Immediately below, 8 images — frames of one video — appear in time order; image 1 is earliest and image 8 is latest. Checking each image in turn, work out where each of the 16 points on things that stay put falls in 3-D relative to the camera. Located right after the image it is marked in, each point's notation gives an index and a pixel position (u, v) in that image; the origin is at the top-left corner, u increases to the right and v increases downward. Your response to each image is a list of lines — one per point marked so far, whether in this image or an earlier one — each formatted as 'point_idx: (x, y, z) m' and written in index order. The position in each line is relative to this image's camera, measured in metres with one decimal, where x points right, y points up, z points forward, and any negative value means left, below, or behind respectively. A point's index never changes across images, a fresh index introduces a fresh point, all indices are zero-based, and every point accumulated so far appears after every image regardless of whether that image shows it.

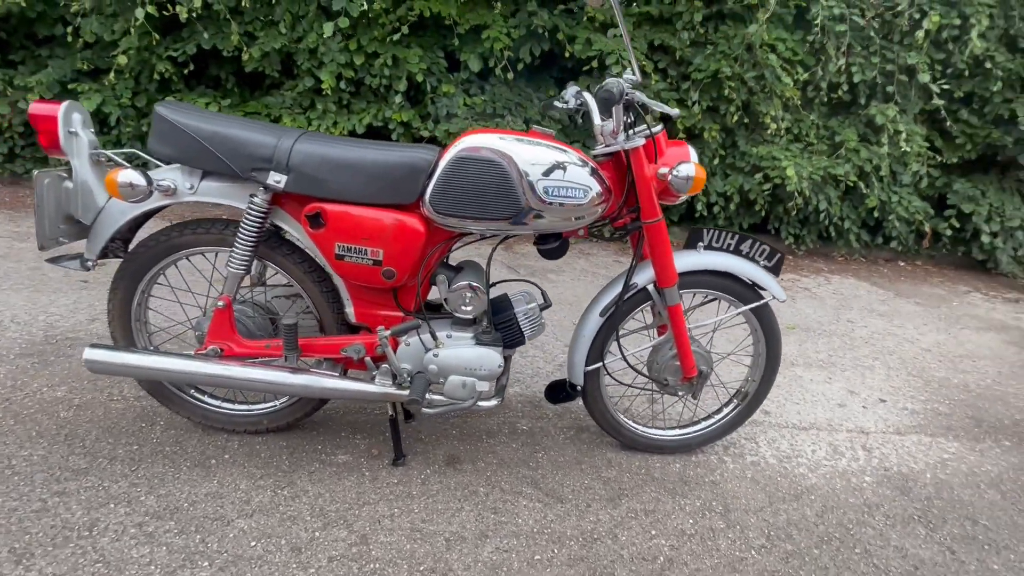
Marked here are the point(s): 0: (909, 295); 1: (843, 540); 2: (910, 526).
0: (+4.2, -0.1, +5.2) m
1: (+1.3, -1.0, +1.9) m
2: (+1.7, -1.0, +2.1) m
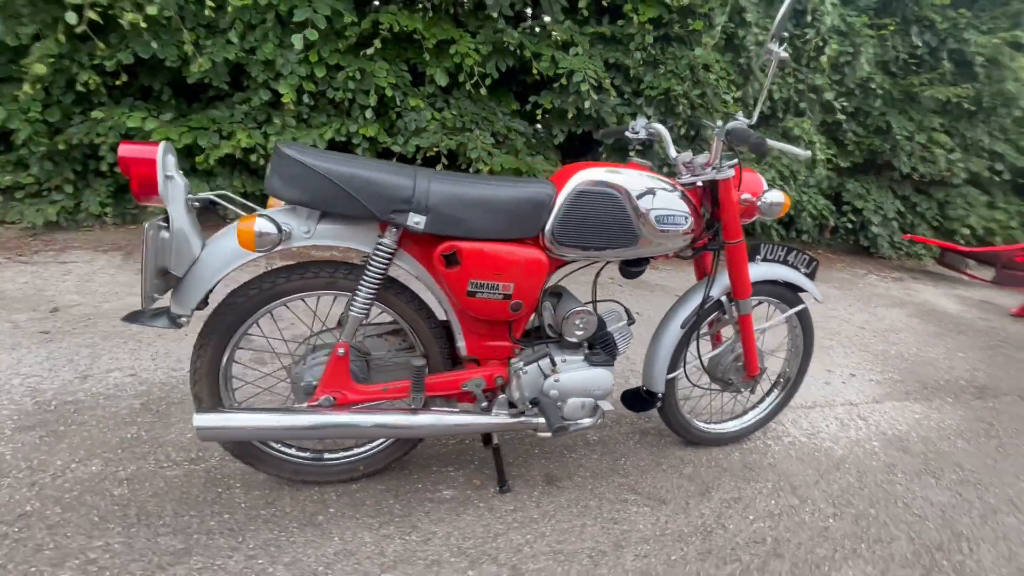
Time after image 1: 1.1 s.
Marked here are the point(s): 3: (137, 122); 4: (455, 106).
0: (+3.9, +0.1, +6.0) m
1: (+1.8, -1.0, +2.3) m
2: (+2.1, -1.0, +2.5) m
3: (-3.5, +1.5, +4.5) m
4: (-0.6, +2.0, +5.2) m
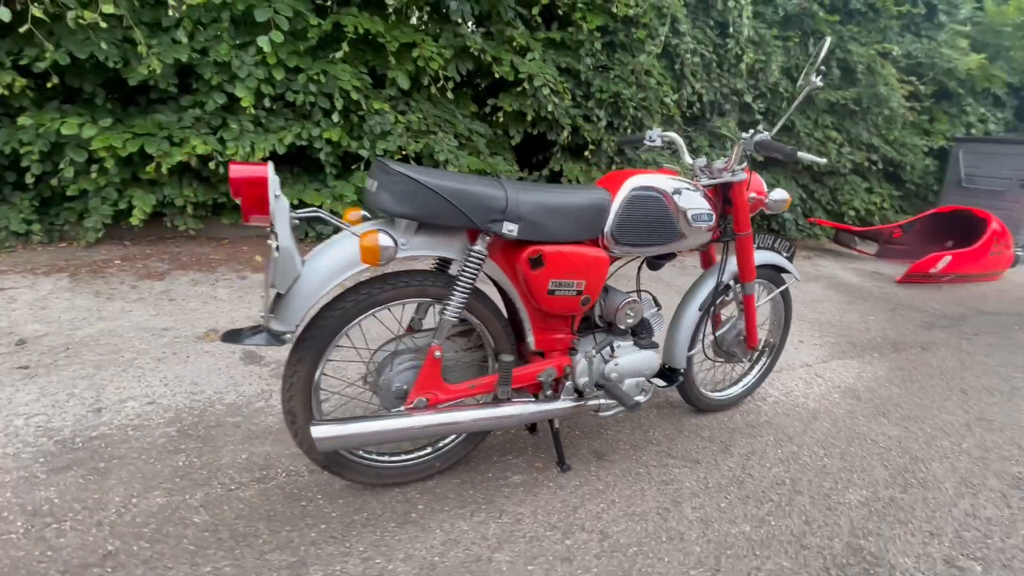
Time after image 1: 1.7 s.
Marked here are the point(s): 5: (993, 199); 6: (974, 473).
0: (+3.4, +0.4, +6.8) m
1: (+2.0, -0.9, +2.8) m
2: (+2.3, -0.8, +3.1) m
3: (-3.7, +1.3, +4.0) m
4: (-1.0, +2.0, +5.2) m
5: (+7.6, +1.5, +7.7) m
6: (+2.5, -1.0, +2.6) m
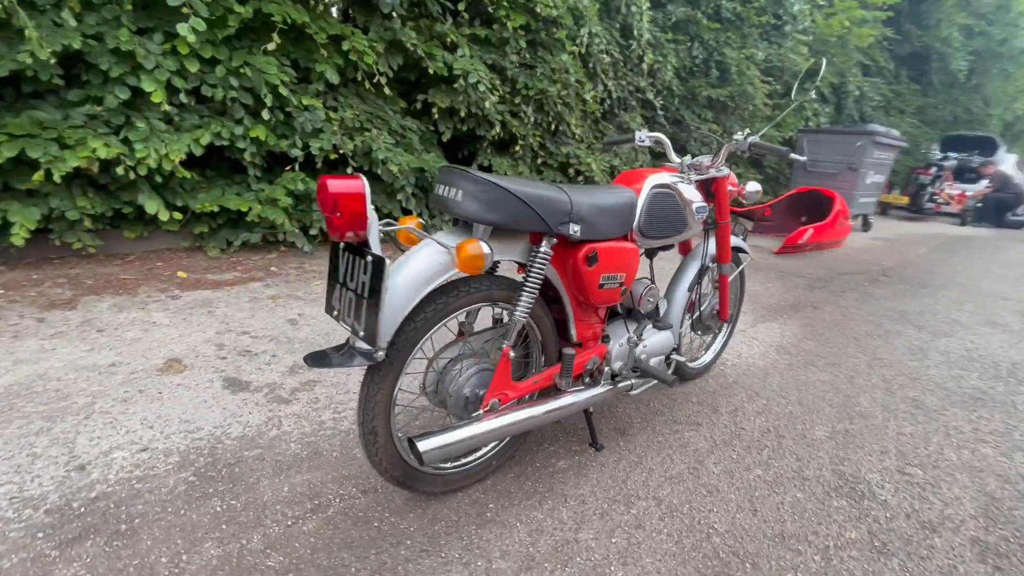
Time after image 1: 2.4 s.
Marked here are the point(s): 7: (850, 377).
0: (+2.4, +0.7, +7.6) m
1: (+2.1, -0.7, +3.4) m
2: (+2.3, -0.6, +3.7) m
3: (-4.0, +1.1, +3.2) m
4: (-1.7, +1.9, +5.0) m
5: (+6.2, +2.1, +9.4) m
6: (+2.6, -0.8, +3.3) m
7: (+2.6, -0.7, +3.6) m
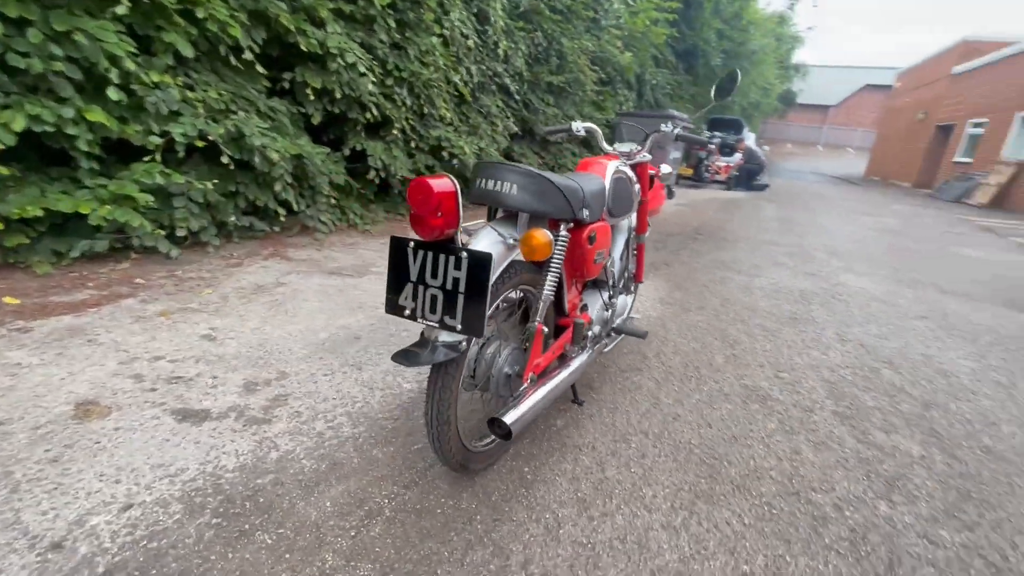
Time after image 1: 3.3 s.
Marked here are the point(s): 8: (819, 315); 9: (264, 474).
0: (+0.3, +1.2, +8.2) m
1: (+1.6, -0.3, +4.3) m
2: (+1.7, -0.2, +4.6) m
3: (-4.1, +0.7, +1.9) m
4: (-2.7, +1.8, +4.3) m
5: (+3.1, +3.1, +11.1) m
6: (+2.1, -0.4, +4.3) m
7: (+2.0, -0.3, +4.6) m
8: (+3.1, -0.3, +4.9) m
9: (-1.1, -0.8, +2.0) m
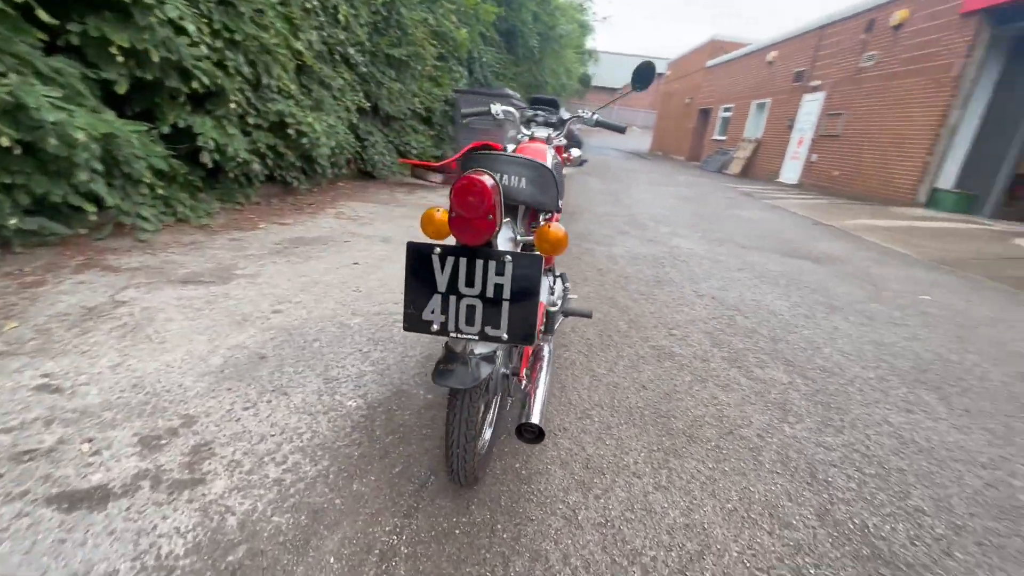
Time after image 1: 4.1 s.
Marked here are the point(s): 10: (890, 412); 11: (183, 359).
0: (-2.0, +1.4, +7.7) m
1: (+0.7, -0.1, +4.6) m
2: (+0.7, 0.0, +4.9) m
3: (-3.9, +0.3, +0.4) m
4: (-3.5, +1.6, +3.0) m
5: (-0.6, +3.6, +11.3) m
6: (+1.2, -0.1, +4.8) m
7: (+0.9, 0.0, +5.0) m
8: (+1.9, +0.1, +5.7) m
9: (-1.0, -0.9, +1.6) m
10: (+2.5, -0.8, +3.1) m
11: (-1.8, -0.4, +2.7) m
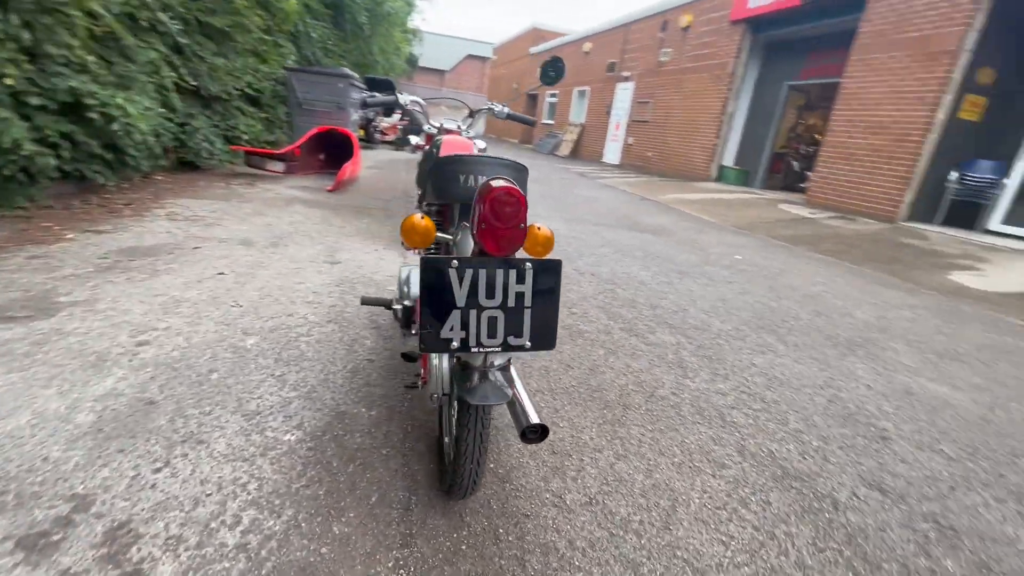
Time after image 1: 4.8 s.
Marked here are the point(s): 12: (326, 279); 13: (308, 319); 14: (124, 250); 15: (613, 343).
0: (-3.9, +1.3, +6.7) m
1: (-0.3, 0.0, +4.6) m
2: (-0.4, +0.1, +5.0) m
3: (-3.3, -0.2, -0.8) m
4: (-3.9, +1.3, +1.7) m
5: (-4.0, +3.7, +10.4) m
6: (+0.1, +0.1, +5.0) m
7: (-0.2, +0.2, +5.1) m
8: (+0.5, +0.4, +6.1) m
9: (-0.8, -1.0, +1.3) m
10: (+1.9, -0.5, +3.9) m
11: (-2.1, -0.6, +2.1) m
12: (-1.6, +0.1, +4.2) m
13: (-1.5, -0.2, +3.4) m
14: (-3.4, +0.3, +4.2) m
15: (+0.8, -0.4, +3.7) m
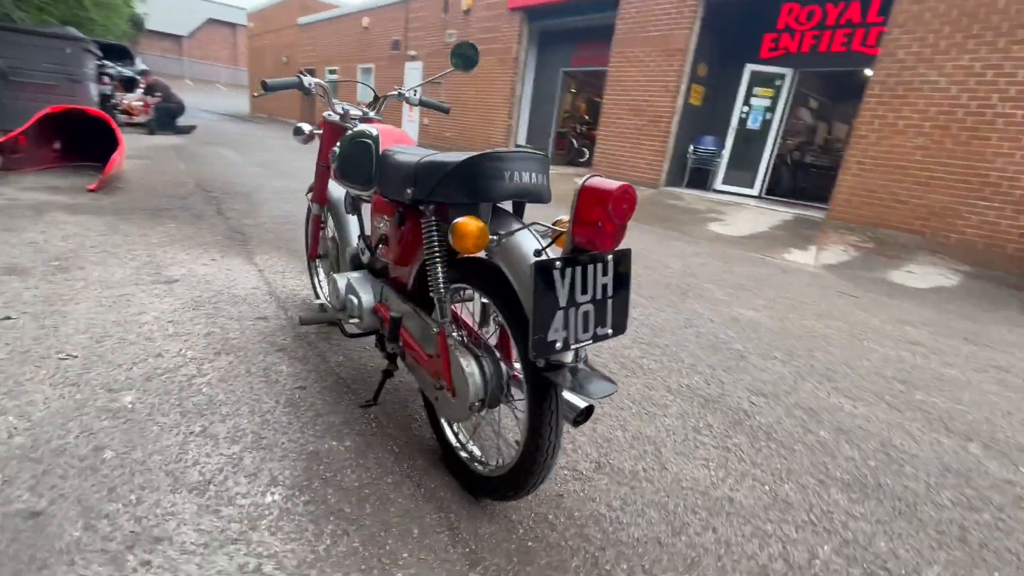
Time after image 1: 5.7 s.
0: (-5.6, +0.8, +4.7) m
1: (-1.3, 0.0, +4.3) m
2: (-1.6, +0.1, +4.5) m
3: (-1.8, -0.6, -1.9) m
4: (-3.6, +0.7, +0.1) m
5: (-7.4, +3.2, +7.9) m
6: (-1.1, +0.2, +4.8) m
7: (-1.5, +0.2, +4.8) m
8: (-1.2, +0.5, +5.9) m
9: (-0.3, -1.1, +1.1) m
10: (+1.1, -0.2, +4.5) m
11: (-1.8, -0.8, +1.3) m
12: (-2.4, -0.1, +3.4) m
13: (-1.8, -0.4, +2.7) m
14: (-4.0, -0.1, +2.6) m
15: (+0.1, -0.3, +3.9) m
